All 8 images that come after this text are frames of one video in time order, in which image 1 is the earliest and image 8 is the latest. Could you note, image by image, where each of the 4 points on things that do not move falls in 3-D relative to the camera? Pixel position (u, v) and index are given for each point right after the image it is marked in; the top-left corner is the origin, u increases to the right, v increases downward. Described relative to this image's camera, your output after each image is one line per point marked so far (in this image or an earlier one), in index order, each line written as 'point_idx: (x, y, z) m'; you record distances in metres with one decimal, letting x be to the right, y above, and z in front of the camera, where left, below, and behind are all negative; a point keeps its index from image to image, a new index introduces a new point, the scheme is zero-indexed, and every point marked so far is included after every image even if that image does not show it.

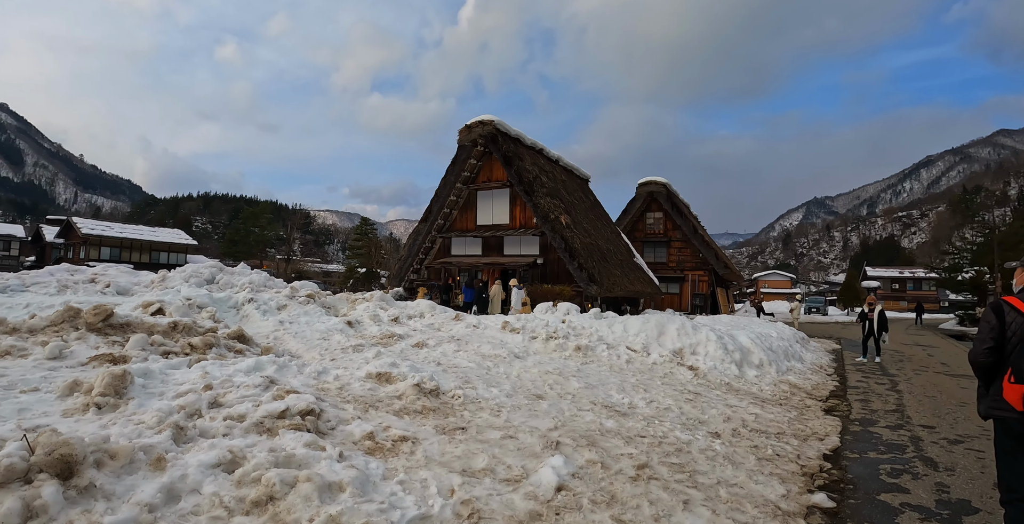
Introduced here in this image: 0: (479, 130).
0: (-1.1, +4.6, +19.0) m
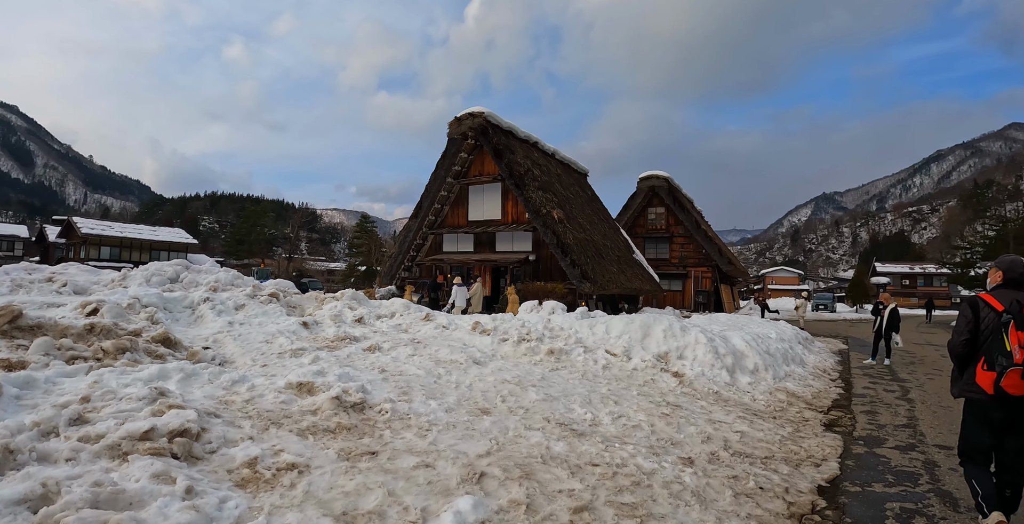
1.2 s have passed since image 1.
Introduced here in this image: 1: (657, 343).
0: (-1.4, +4.7, +18.2) m
1: (+1.9, -1.1, +7.1) m
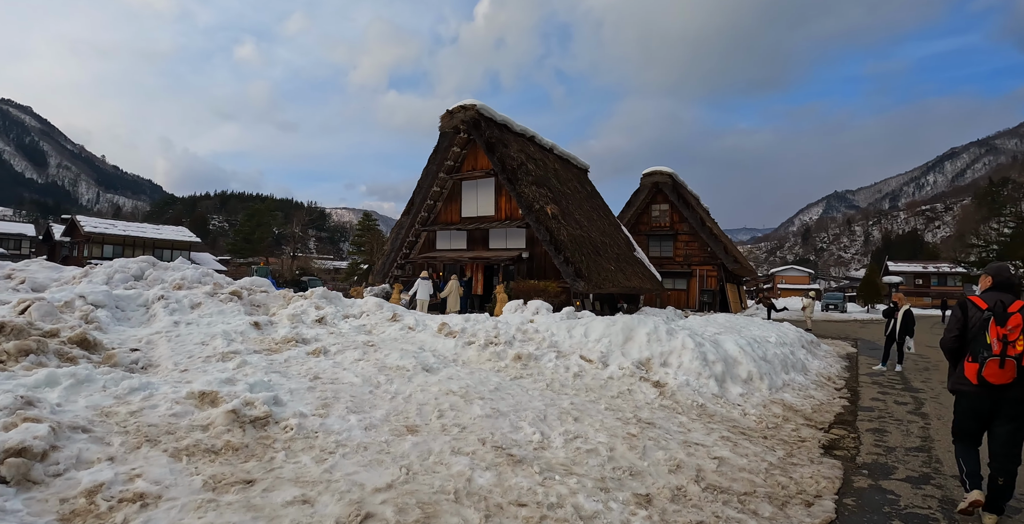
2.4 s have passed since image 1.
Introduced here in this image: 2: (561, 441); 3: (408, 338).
0: (-1.7, +4.7, +17.5) m
1: (+1.5, -1.0, +6.3) m
2: (+0.3, -1.3, +3.8) m
3: (-1.4, -1.0, +7.1) m
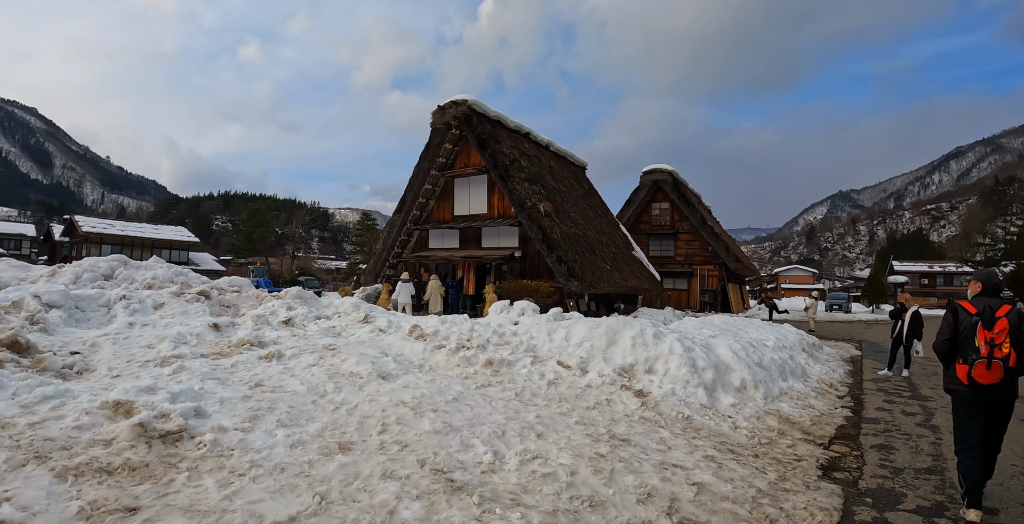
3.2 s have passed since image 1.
0: (-1.9, +4.8, +17.0) m
1: (+1.2, -1.0, +5.8) m
2: (0.0, -1.2, +3.3) m
3: (-1.7, -1.0, +6.6) m
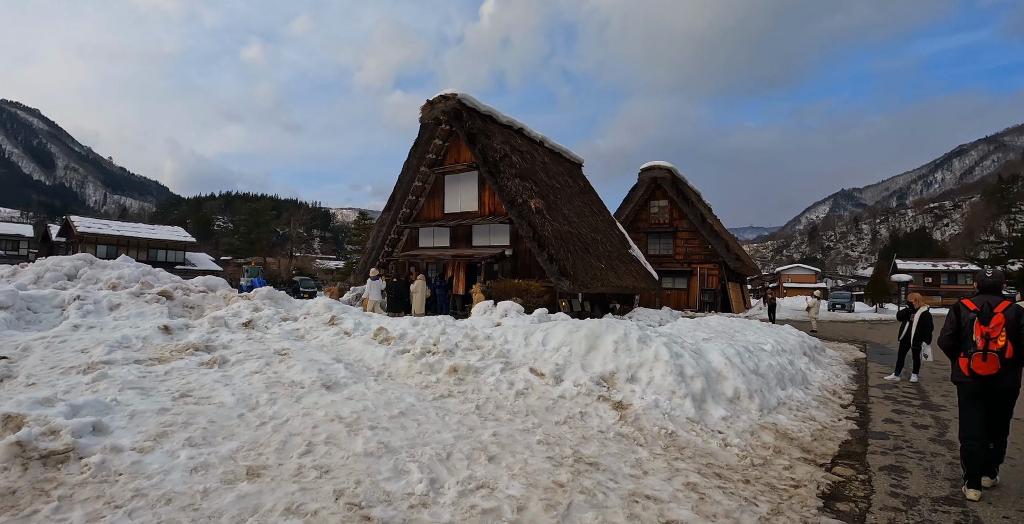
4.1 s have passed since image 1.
0: (-2.2, +4.8, +16.5) m
1: (+0.9, -1.0, +5.3) m
2: (-0.3, -1.2, +2.8) m
3: (-2.0, -1.0, +6.1) m
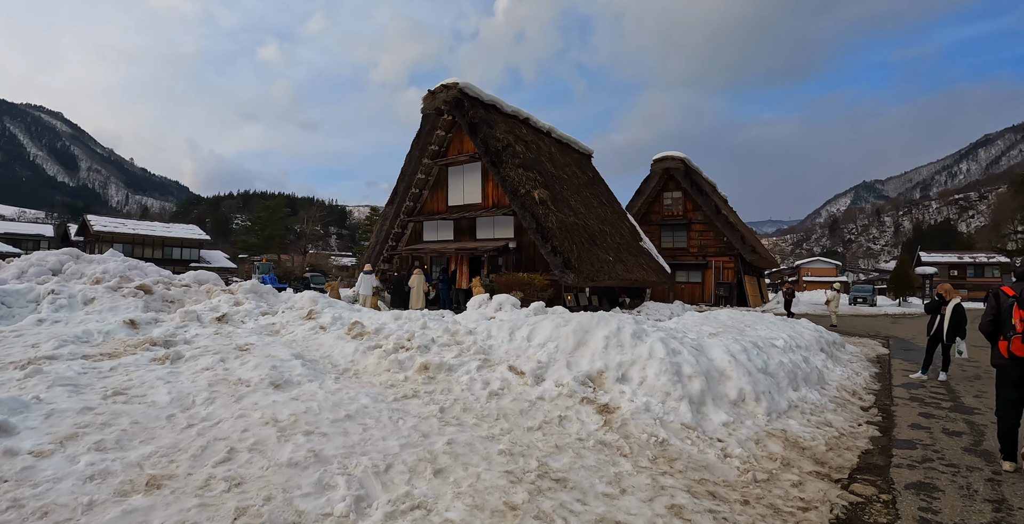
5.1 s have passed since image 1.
0: (-2.1, +5.0, +16.0) m
1: (+0.7, -0.8, +4.7) m
2: (-0.6, -1.1, +2.3) m
3: (-2.2, -0.8, +5.6) m
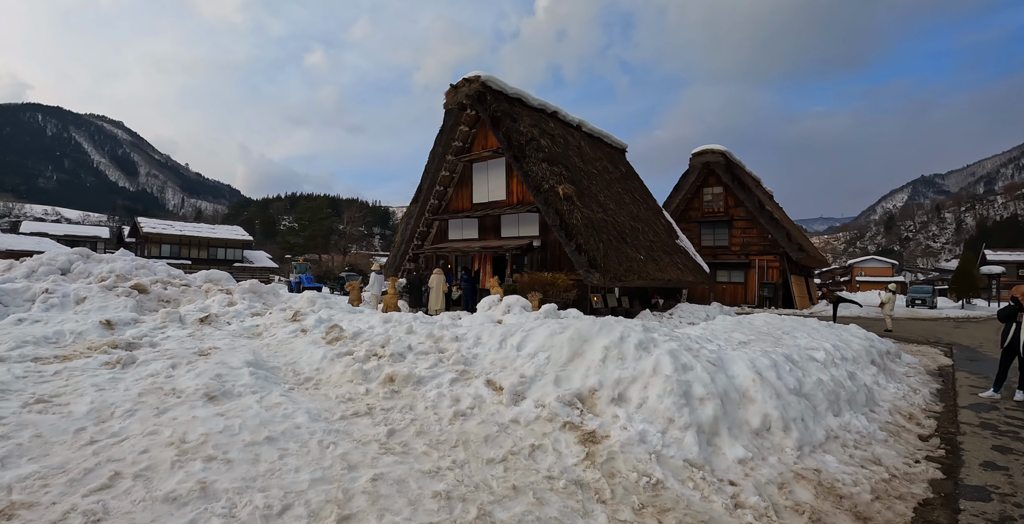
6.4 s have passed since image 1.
0: (-1.4, +5.0, +15.4) m
1: (+0.5, -0.8, +4.0) m
2: (-0.9, -1.1, +1.7) m
3: (-2.2, -0.8, +5.1) m
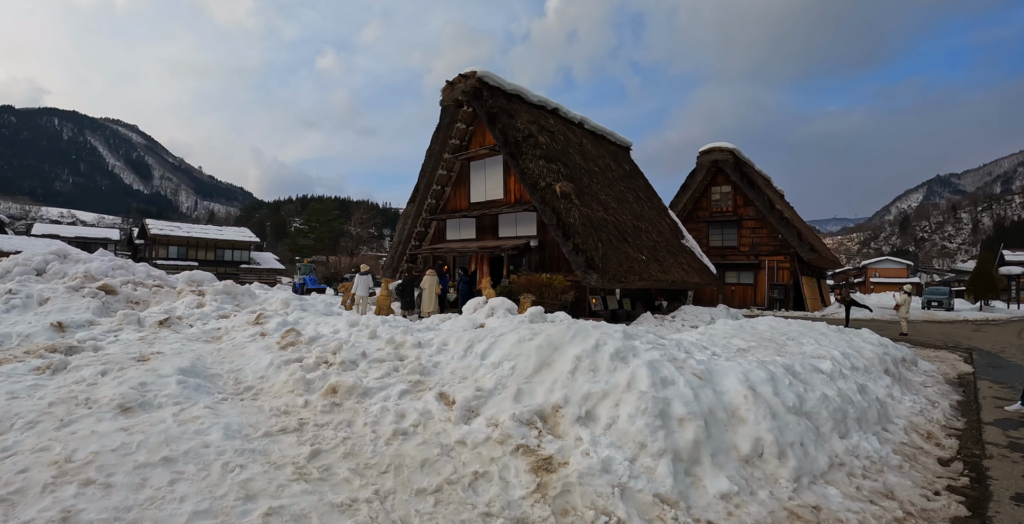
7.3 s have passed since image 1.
0: (-1.5, +5.0, +15.0) m
1: (+0.3, -0.8, +3.5) m
2: (-1.2, -1.1, +1.2) m
3: (-2.5, -0.8, +4.7) m
